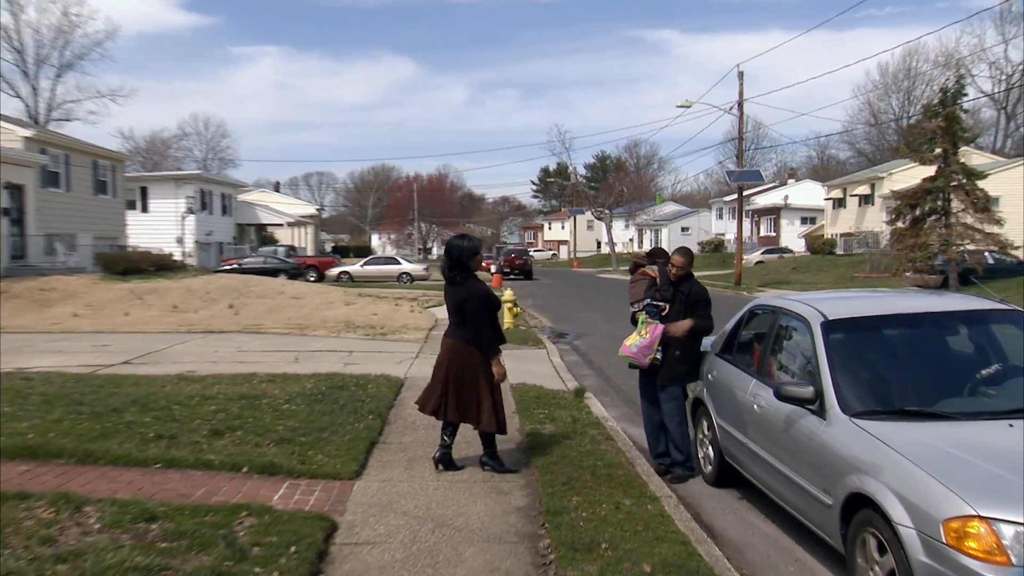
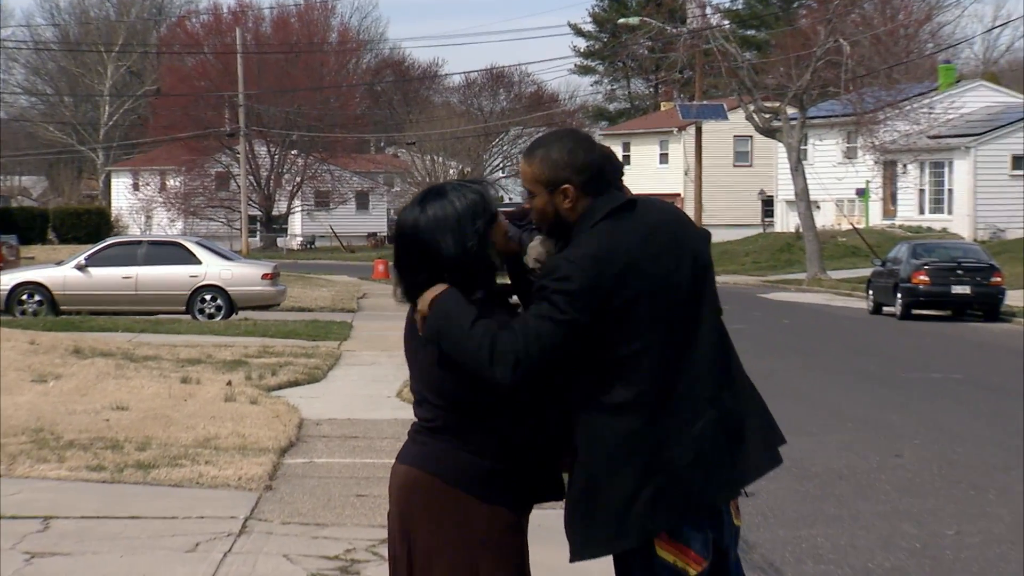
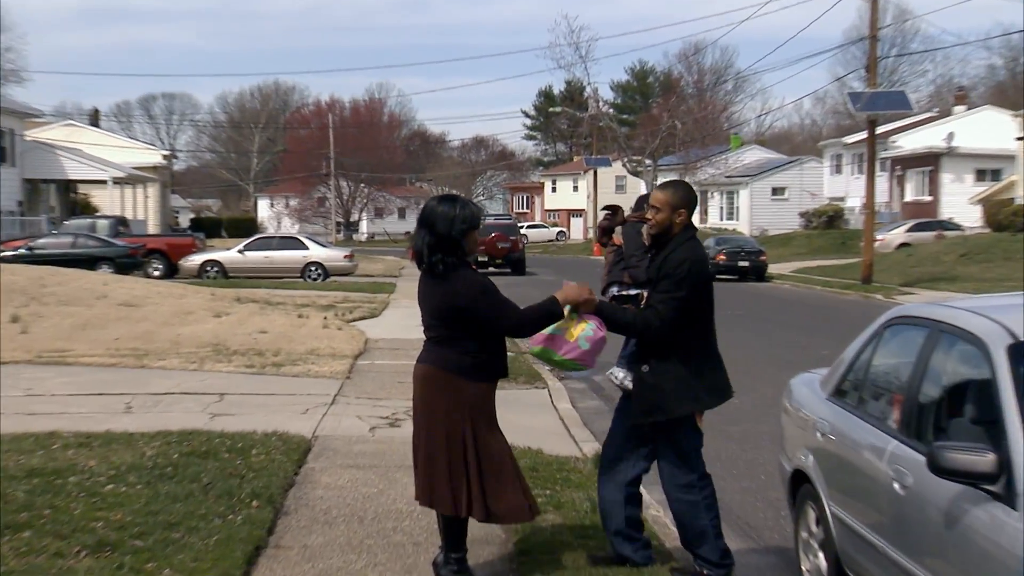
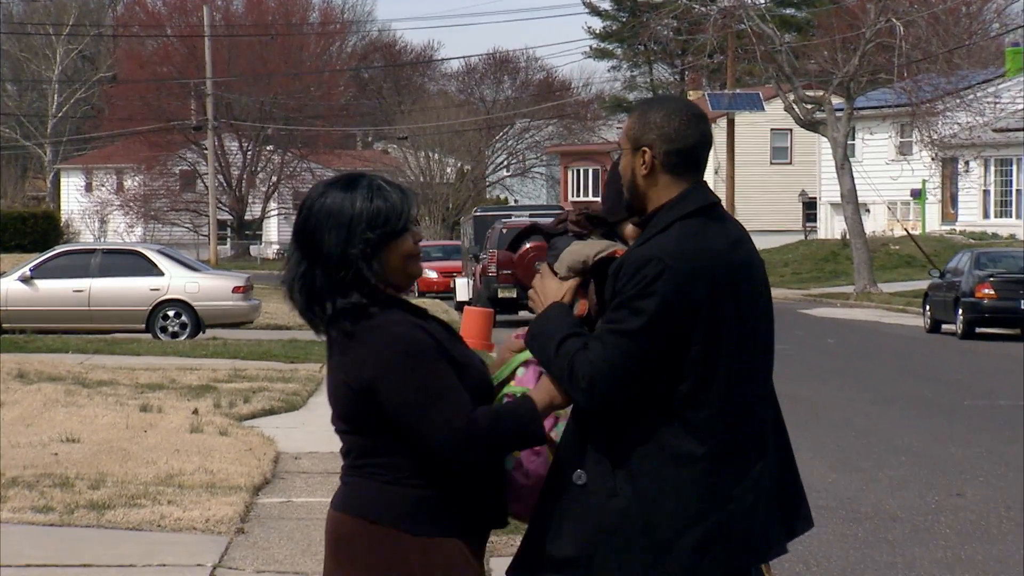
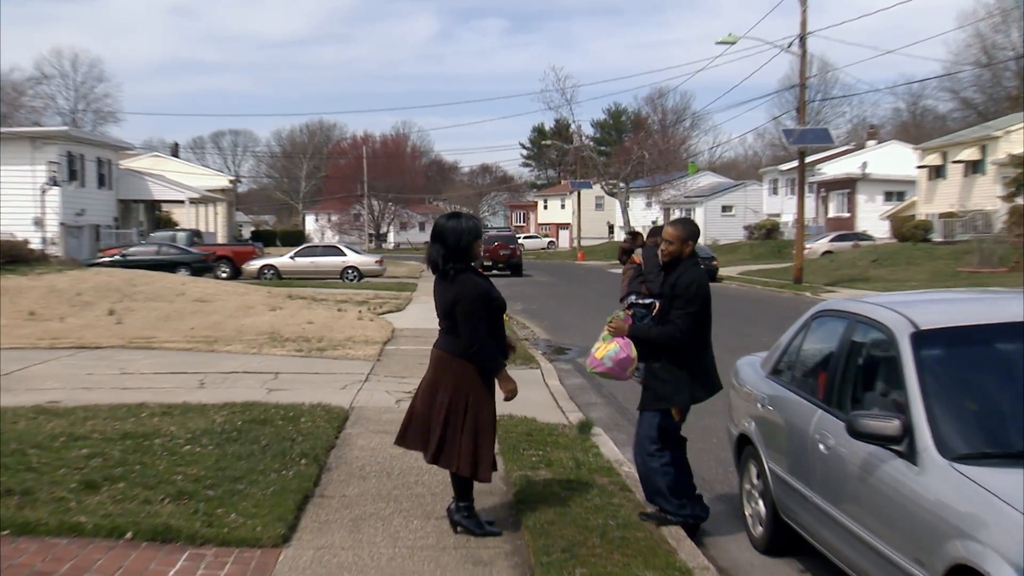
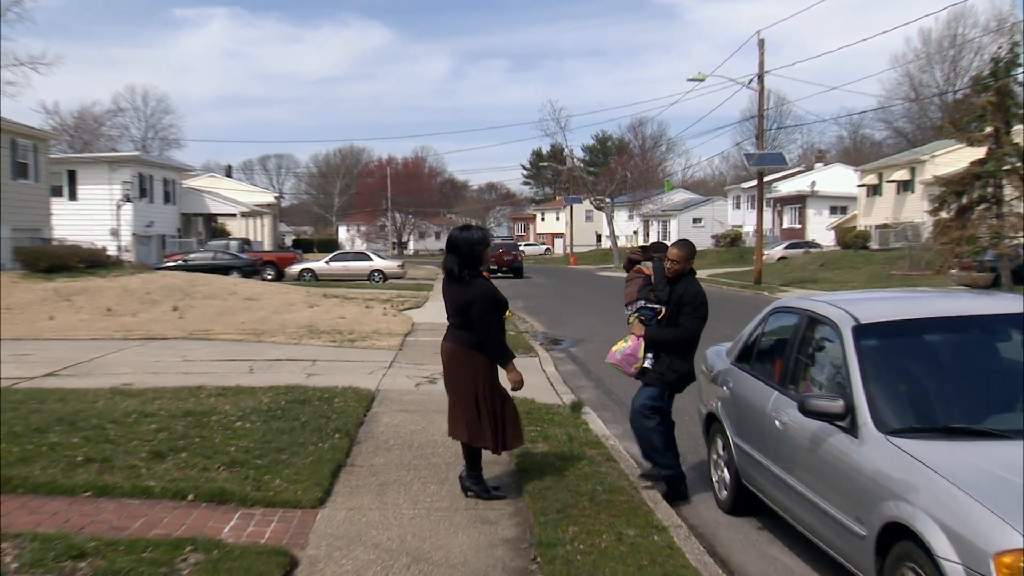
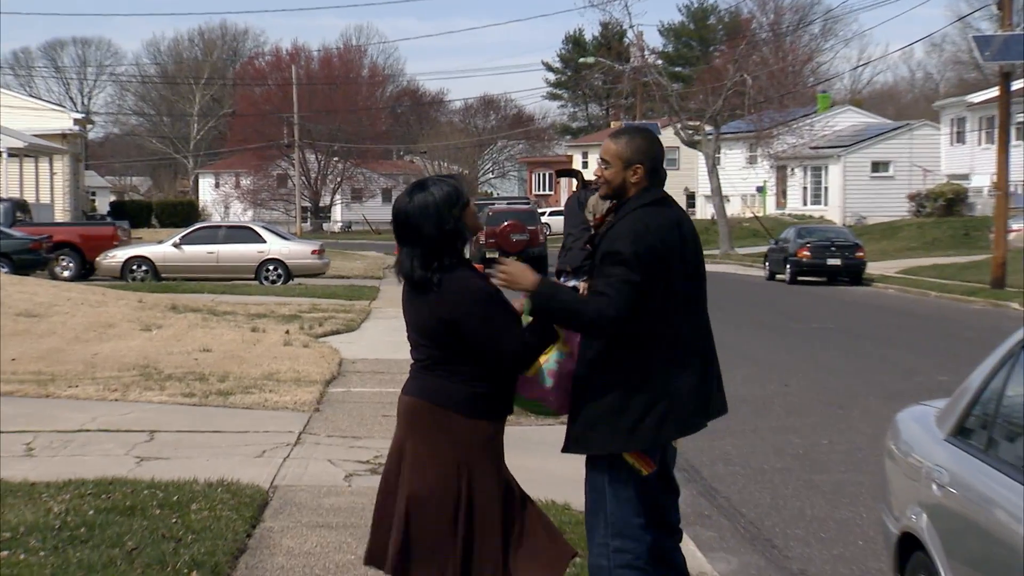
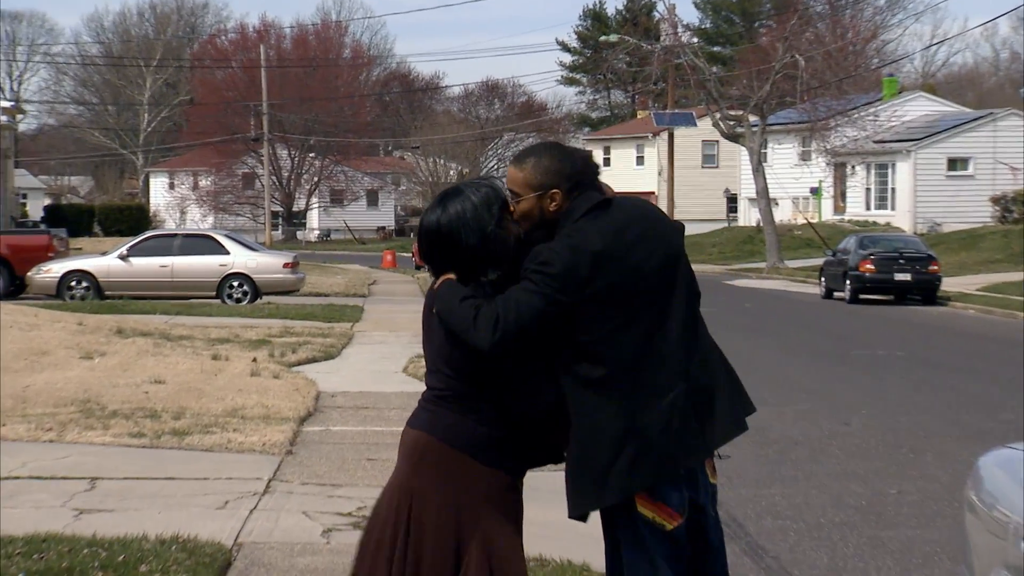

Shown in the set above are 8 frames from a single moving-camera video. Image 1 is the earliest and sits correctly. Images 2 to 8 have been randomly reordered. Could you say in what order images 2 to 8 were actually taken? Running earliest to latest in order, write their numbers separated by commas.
6, 5, 3, 7, 8, 2, 4
